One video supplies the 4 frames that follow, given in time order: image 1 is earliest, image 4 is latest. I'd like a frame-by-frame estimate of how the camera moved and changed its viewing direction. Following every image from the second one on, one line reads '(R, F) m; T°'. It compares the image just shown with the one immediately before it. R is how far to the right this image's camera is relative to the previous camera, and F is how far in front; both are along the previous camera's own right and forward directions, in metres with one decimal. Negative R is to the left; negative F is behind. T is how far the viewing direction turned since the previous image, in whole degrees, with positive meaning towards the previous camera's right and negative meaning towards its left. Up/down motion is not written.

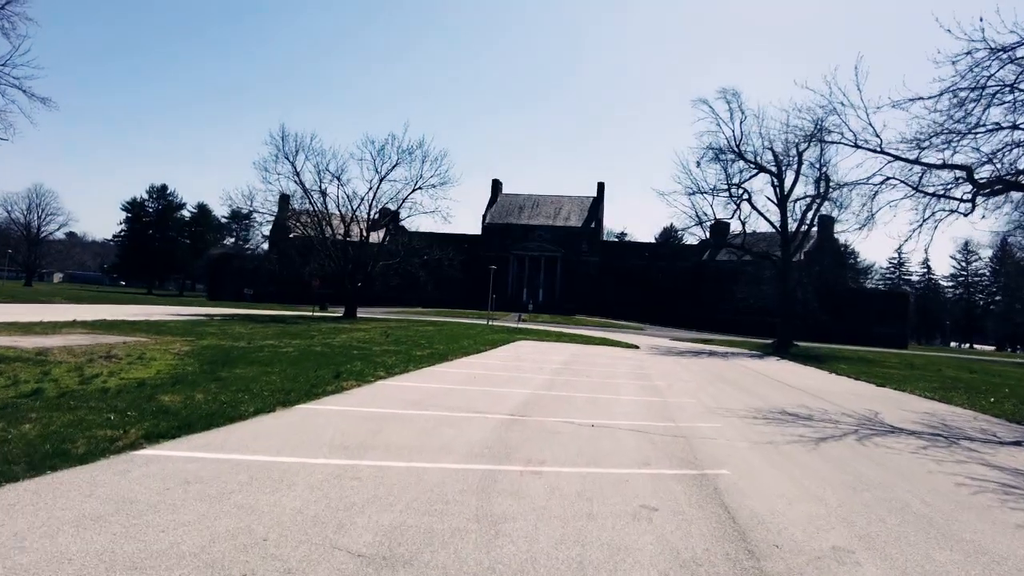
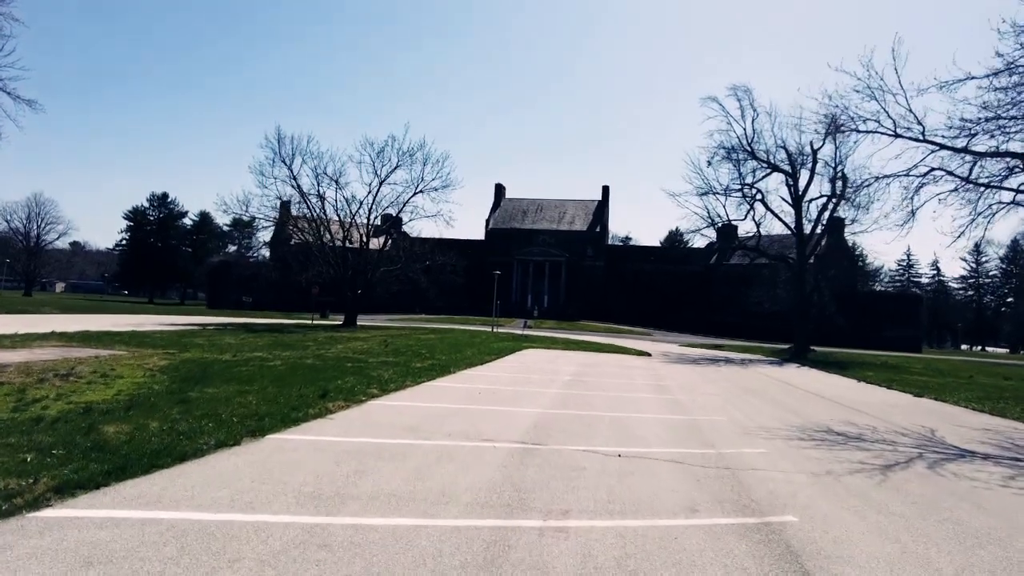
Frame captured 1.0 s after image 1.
(-0.1, +1.8) m; 0°
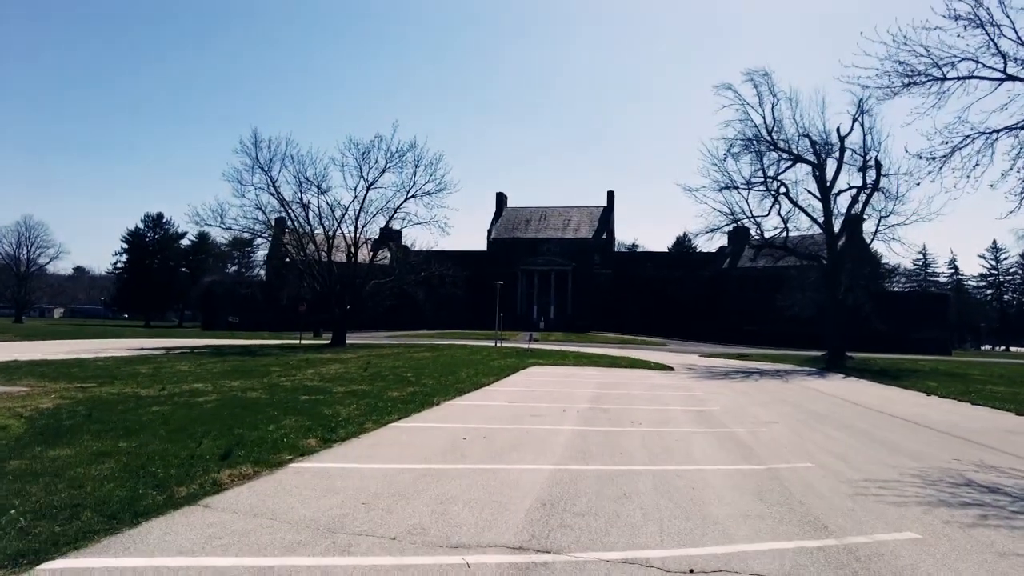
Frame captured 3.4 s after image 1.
(+0.2, +4.4) m; 0°
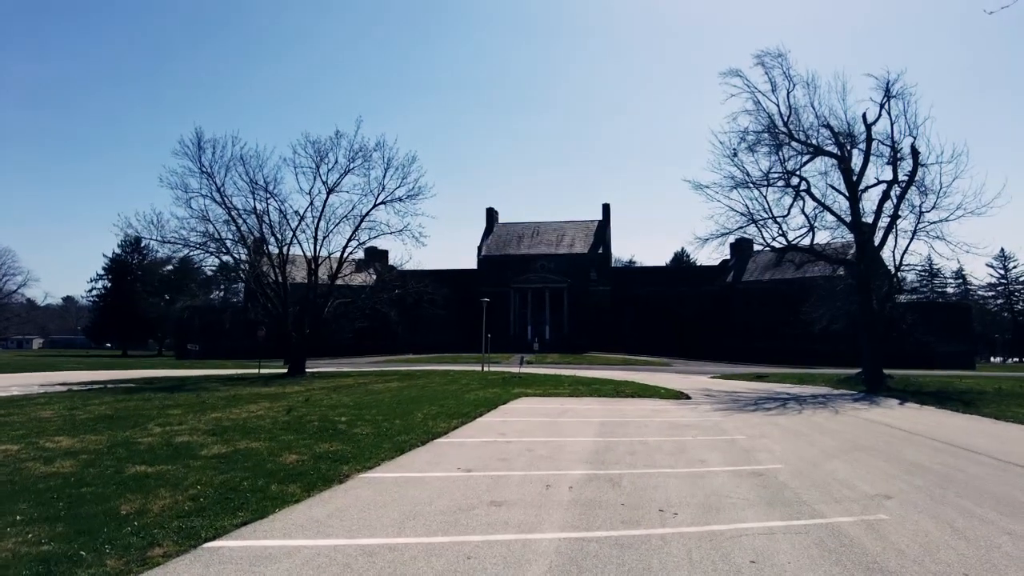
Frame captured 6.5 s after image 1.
(+0.6, +6.0) m; 0°
